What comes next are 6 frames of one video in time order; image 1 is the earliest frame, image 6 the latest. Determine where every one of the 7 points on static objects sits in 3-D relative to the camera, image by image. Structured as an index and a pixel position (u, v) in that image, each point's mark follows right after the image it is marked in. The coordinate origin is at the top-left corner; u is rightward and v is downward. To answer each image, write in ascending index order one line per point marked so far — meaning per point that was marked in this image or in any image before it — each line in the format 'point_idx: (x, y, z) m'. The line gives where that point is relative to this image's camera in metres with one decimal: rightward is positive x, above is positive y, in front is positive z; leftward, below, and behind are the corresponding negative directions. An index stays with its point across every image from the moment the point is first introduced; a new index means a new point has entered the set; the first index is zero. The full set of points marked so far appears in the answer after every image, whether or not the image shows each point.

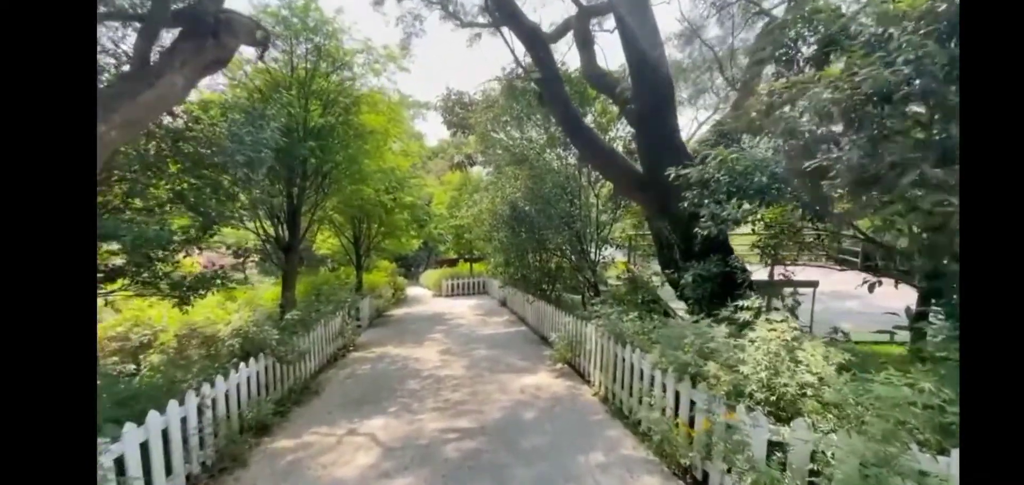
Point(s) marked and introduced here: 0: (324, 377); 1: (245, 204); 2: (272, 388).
0: (-2.3, -1.7, +5.0) m
1: (-2.8, +0.4, +4.2) m
2: (-2.3, -1.4, +3.8) m
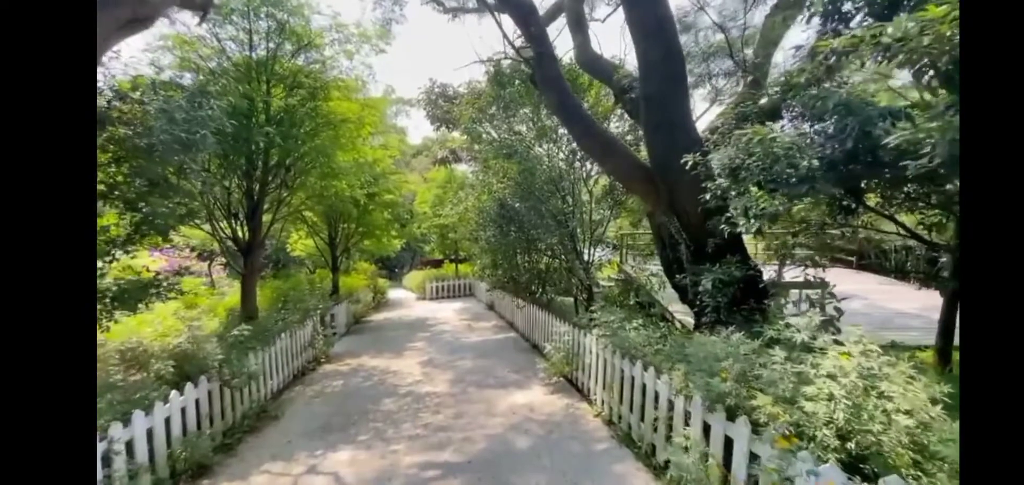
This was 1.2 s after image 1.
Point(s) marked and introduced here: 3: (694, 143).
0: (-2.4, -1.7, +4.4) m
1: (-2.9, +0.4, +3.6) m
2: (-2.3, -1.4, +3.2) m
3: (+1.6, +0.9, +3.6) m
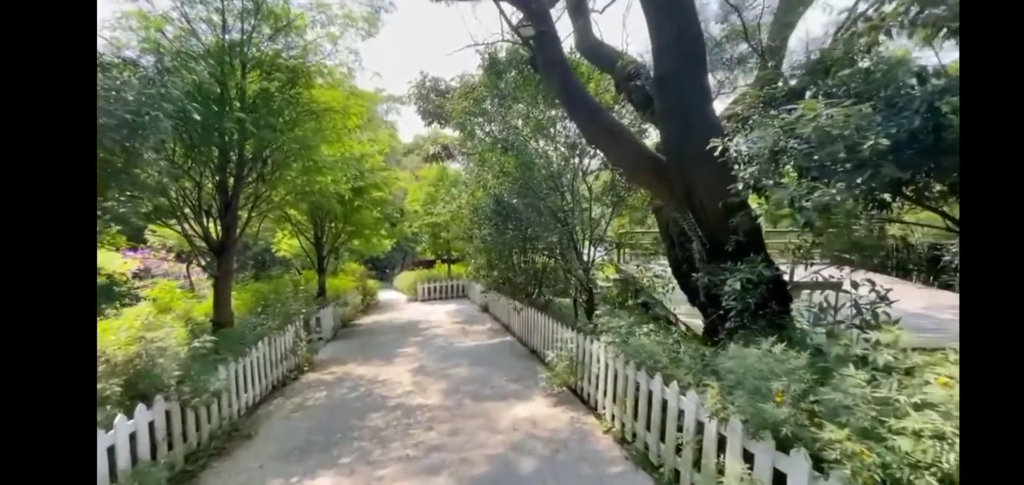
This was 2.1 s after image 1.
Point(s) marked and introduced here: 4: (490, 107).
0: (-2.4, -1.7, +4.0) m
1: (-2.9, +0.4, +3.2) m
2: (-2.3, -1.4, +2.8) m
3: (+1.6, +0.9, +3.3) m
4: (-0.3, +2.0, +6.1) m
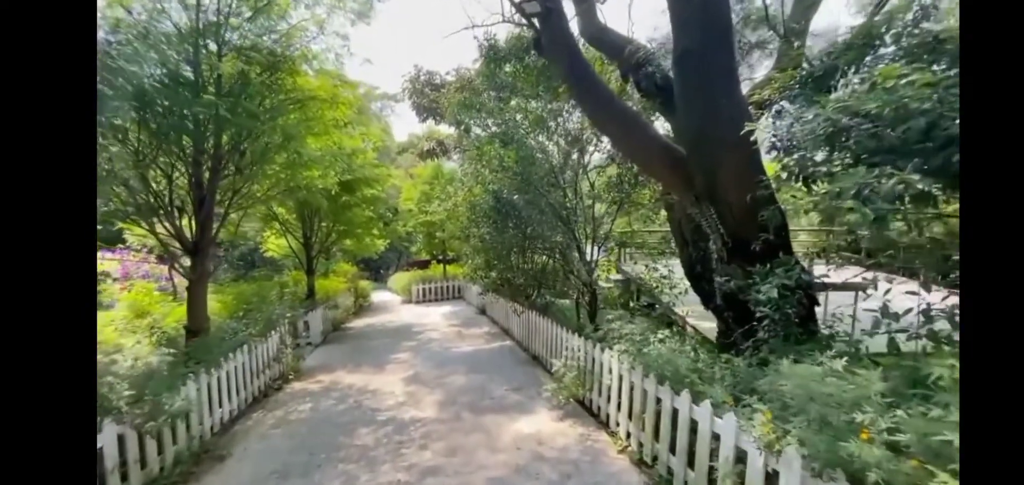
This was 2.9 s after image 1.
0: (-2.4, -1.6, +3.6) m
1: (-2.9, +0.4, +2.8) m
2: (-2.3, -1.4, +2.5) m
3: (+1.7, +0.9, +3.0) m
4: (-0.3, +2.0, +5.8) m
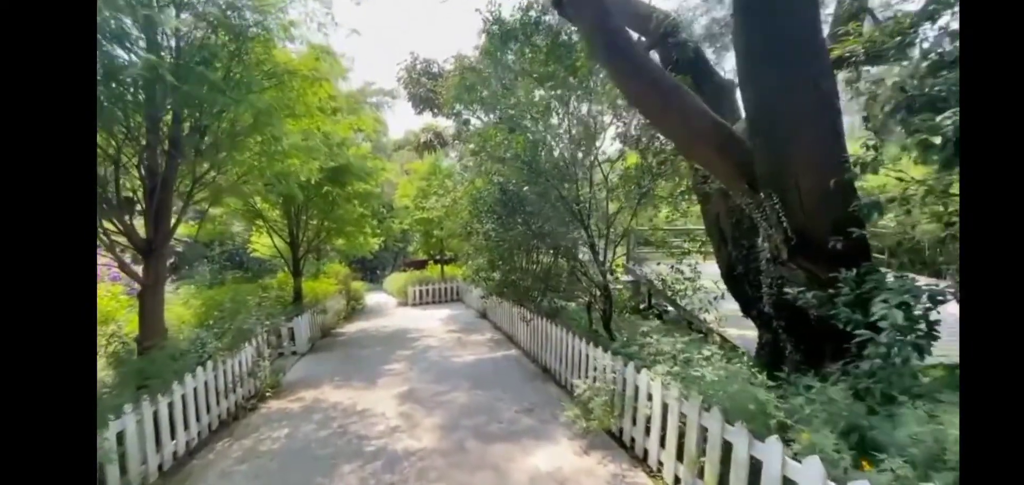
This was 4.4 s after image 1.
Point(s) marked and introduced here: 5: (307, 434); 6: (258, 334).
0: (-2.3, -1.6, +3.0) m
1: (-2.8, +0.4, +2.2) m
2: (-2.2, -1.3, +1.9) m
3: (+1.8, +1.0, +2.4) m
4: (-0.2, +2.1, +5.2) m
5: (-1.7, -1.6, +3.4) m
6: (-2.9, -1.0, +4.7) m
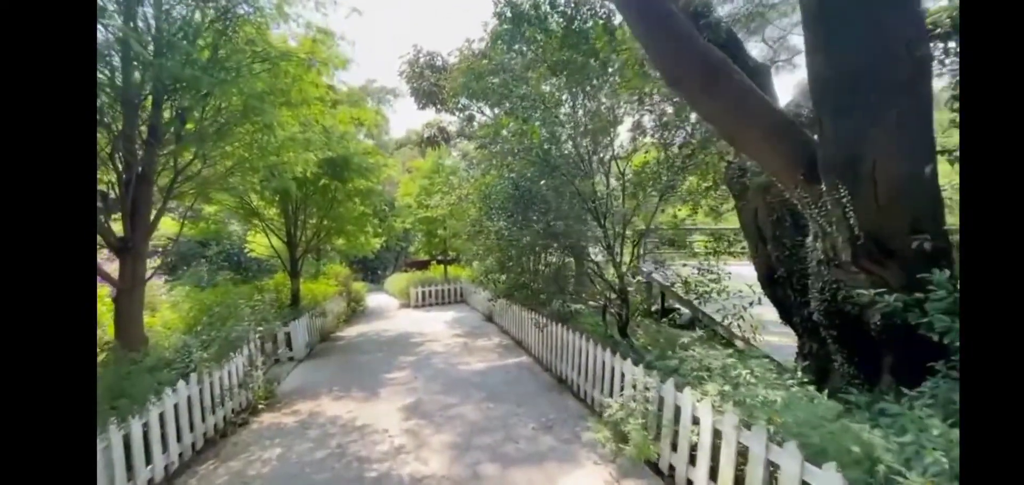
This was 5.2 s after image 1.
0: (-2.2, -1.6, +2.6) m
1: (-2.6, +0.4, +1.9) m
2: (-2.0, -1.3, +1.5) m
3: (+1.9, +1.0, +2.0) m
4: (-0.1, +2.1, +4.8) m
5: (-1.6, -1.6, +3.1) m
6: (-2.8, -1.0, +4.4) m
